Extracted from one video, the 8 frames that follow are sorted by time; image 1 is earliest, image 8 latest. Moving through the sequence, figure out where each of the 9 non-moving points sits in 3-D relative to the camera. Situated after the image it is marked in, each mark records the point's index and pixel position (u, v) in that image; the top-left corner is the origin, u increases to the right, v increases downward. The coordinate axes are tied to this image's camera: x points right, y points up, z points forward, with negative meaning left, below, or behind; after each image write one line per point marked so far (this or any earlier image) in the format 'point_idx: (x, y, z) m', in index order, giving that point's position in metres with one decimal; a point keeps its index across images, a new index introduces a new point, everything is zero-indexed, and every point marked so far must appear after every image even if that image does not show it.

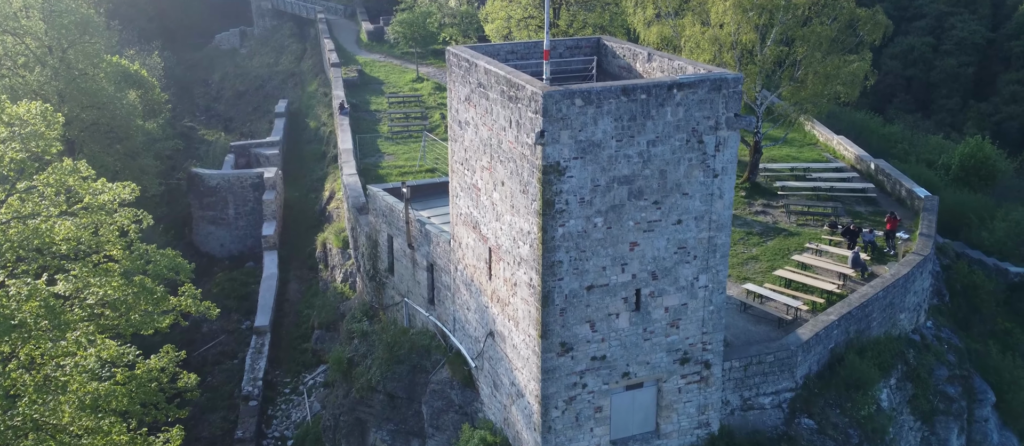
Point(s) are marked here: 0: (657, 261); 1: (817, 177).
0: (+1.9, -0.5, +10.4) m
1: (+7.3, +1.1, +19.0) m
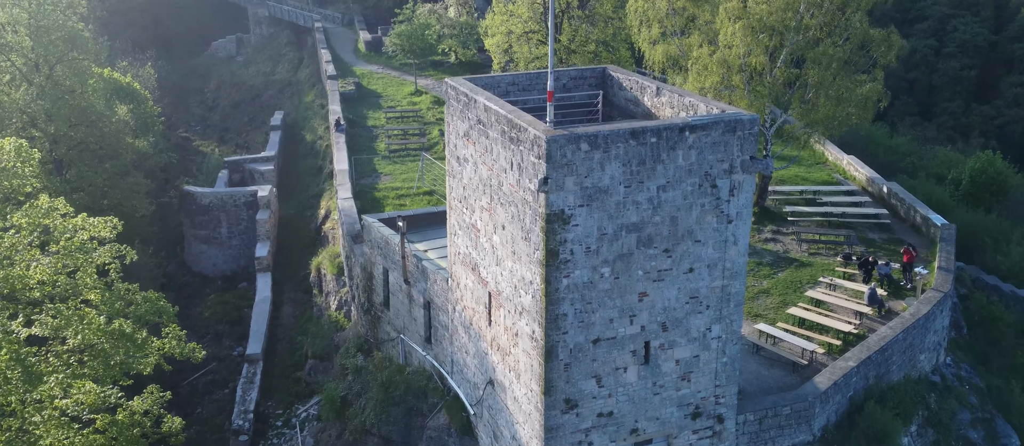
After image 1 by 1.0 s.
0: (+1.9, -1.1, +9.8) m
1: (+7.4, +0.5, +18.4) m
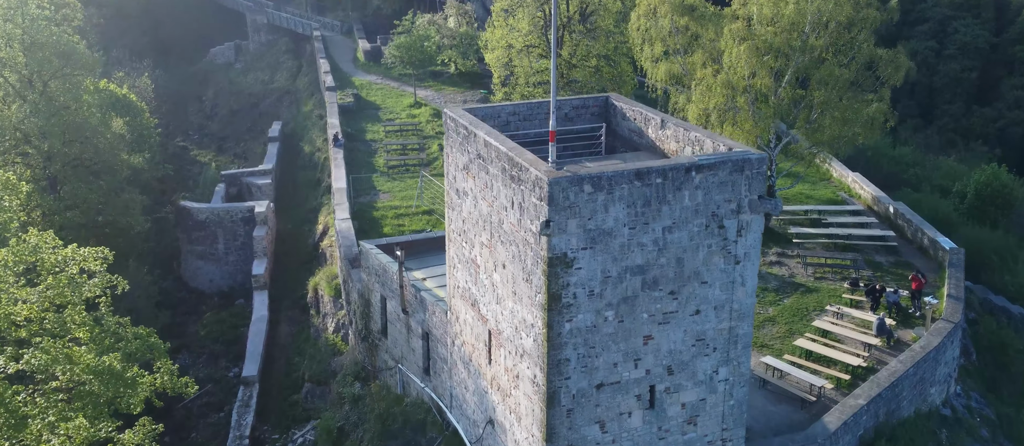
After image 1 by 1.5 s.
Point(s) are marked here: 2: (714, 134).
0: (+1.9, -1.6, +9.5) m
1: (+7.4, 0.0, +18.1) m
2: (+2.5, +1.1, +9.8) m
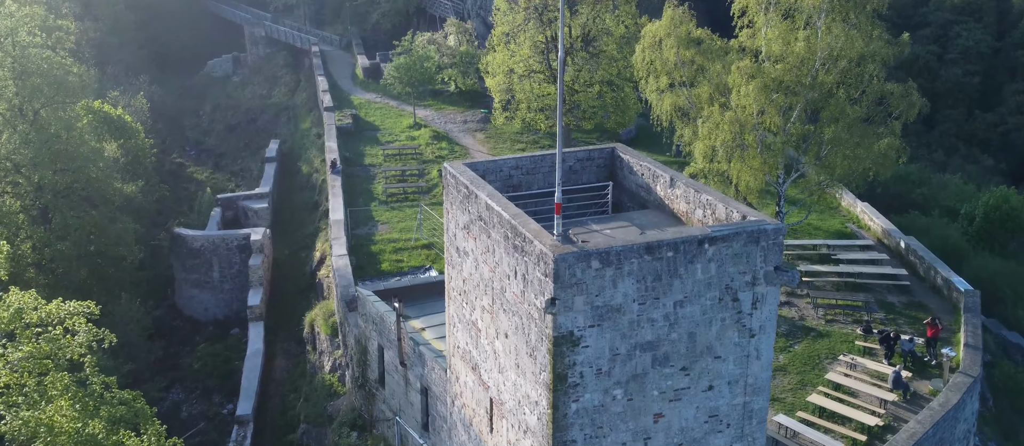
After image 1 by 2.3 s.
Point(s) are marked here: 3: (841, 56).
0: (+2.0, -2.4, +9.0) m
1: (+7.4, -0.8, +17.6) m
2: (+2.5, +0.3, +9.3) m
3: (+6.4, +3.2, +15.3) m
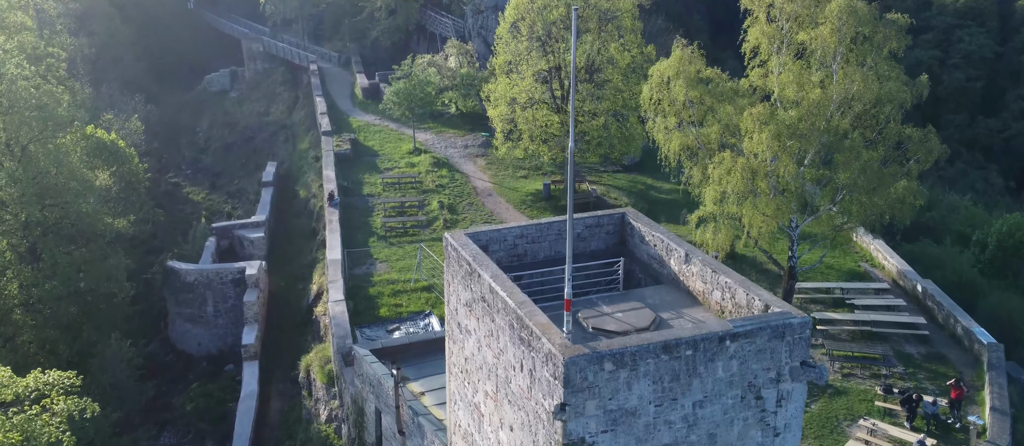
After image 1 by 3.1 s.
0: (+2.0, -3.3, +8.3) m
1: (+7.5, -1.7, +17.0) m
2: (+2.6, -0.6, +8.6) m
3: (+6.4, +2.3, +14.6) m
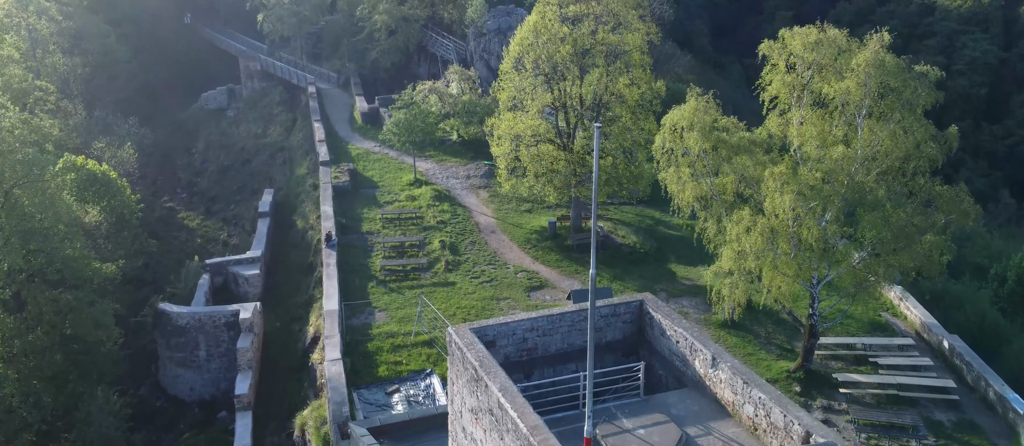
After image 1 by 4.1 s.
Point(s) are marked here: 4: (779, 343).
0: (+2.1, -4.4, +7.5) m
1: (+7.6, -2.8, +16.1) m
2: (+2.7, -1.7, +7.8) m
3: (+6.5, +1.2, +13.8) m
4: (+5.9, -2.6, +17.3) m
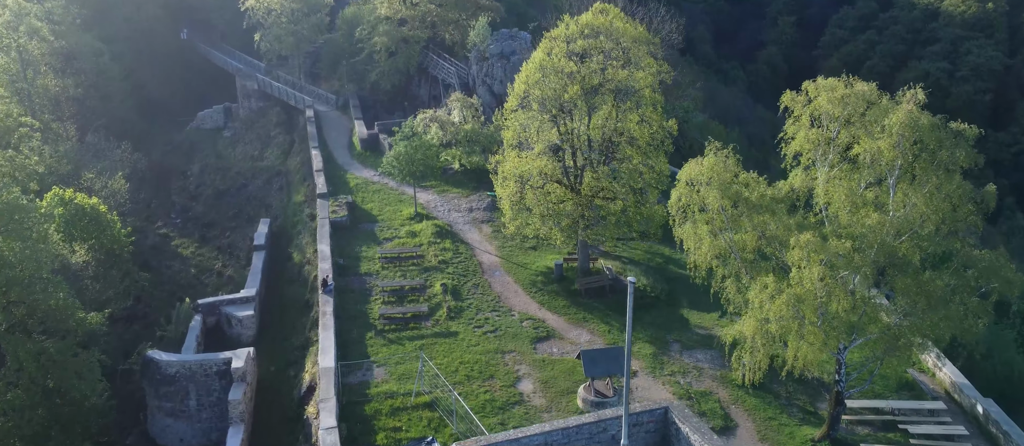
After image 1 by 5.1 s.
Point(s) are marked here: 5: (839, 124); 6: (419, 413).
0: (+2.3, -5.5, +6.5) m
1: (+7.7, -4.0, +15.1) m
2: (+2.8, -2.8, +6.8) m
3: (+6.7, +0.1, +12.8) m
4: (+6.0, -3.8, +16.3) m
5: (+5.8, +1.8, +14.0) m
6: (-1.9, -3.9, +16.1) m
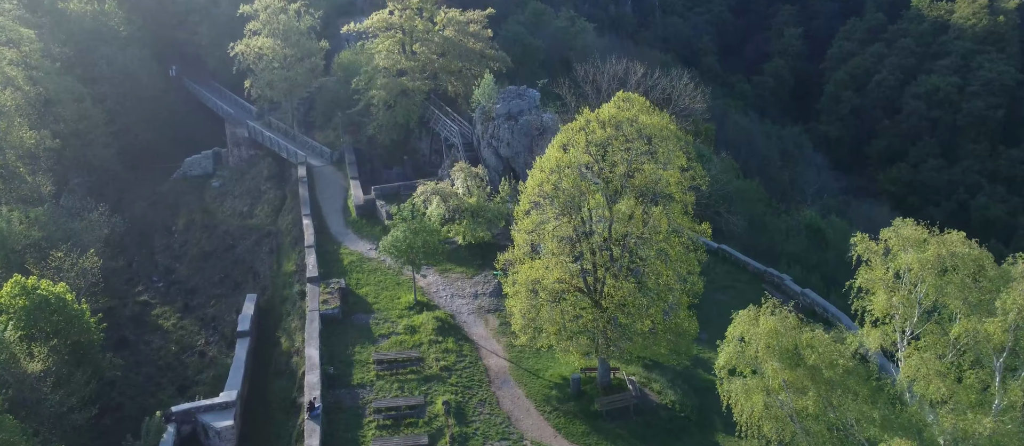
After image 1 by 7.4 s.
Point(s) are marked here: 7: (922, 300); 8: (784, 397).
0: (+2.5, -8.1, +4.0) m
1: (+8.0, -6.5, +12.6) m
2: (+3.0, -5.4, +4.3) m
3: (+6.9, -2.5, +10.4) m
4: (+6.2, -6.3, +13.8) m
5: (+6.1, -0.8, +11.5) m
6: (-1.7, -6.4, +13.6) m
7: (+6.1, -1.1, +11.6) m
8: (+4.3, -2.6, +12.6) m
